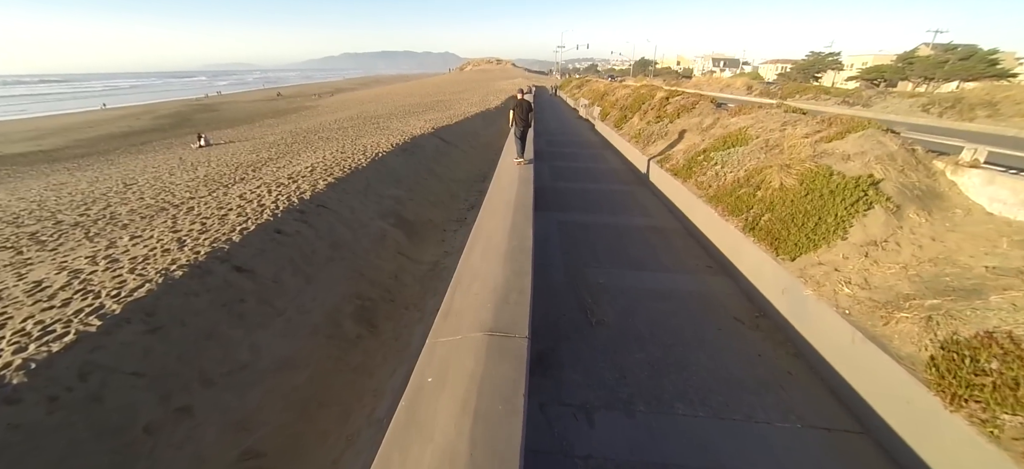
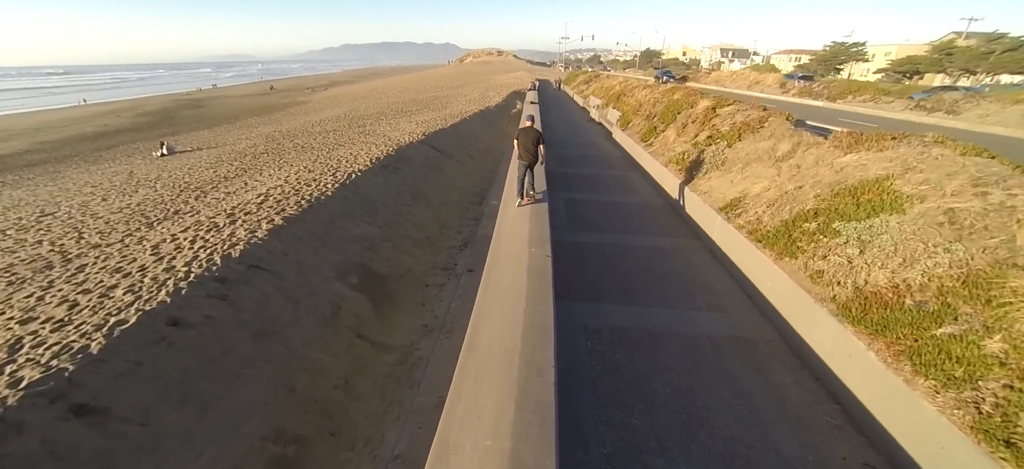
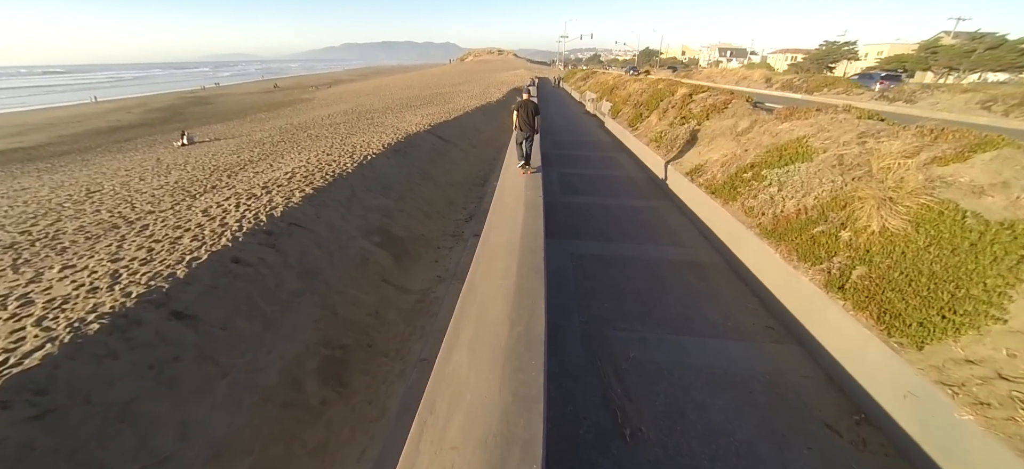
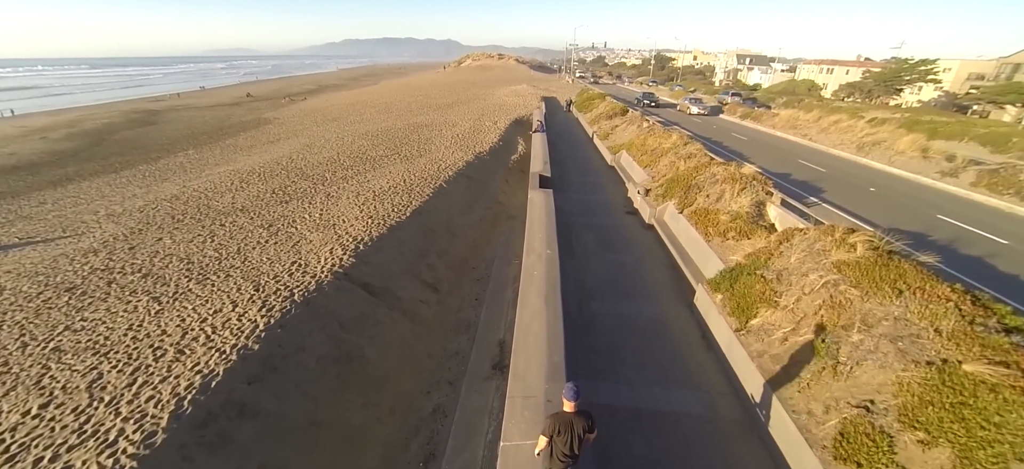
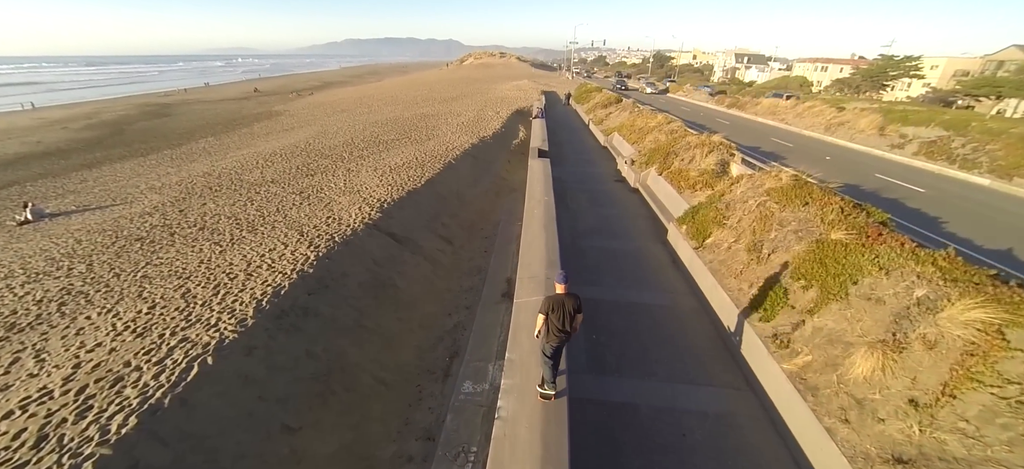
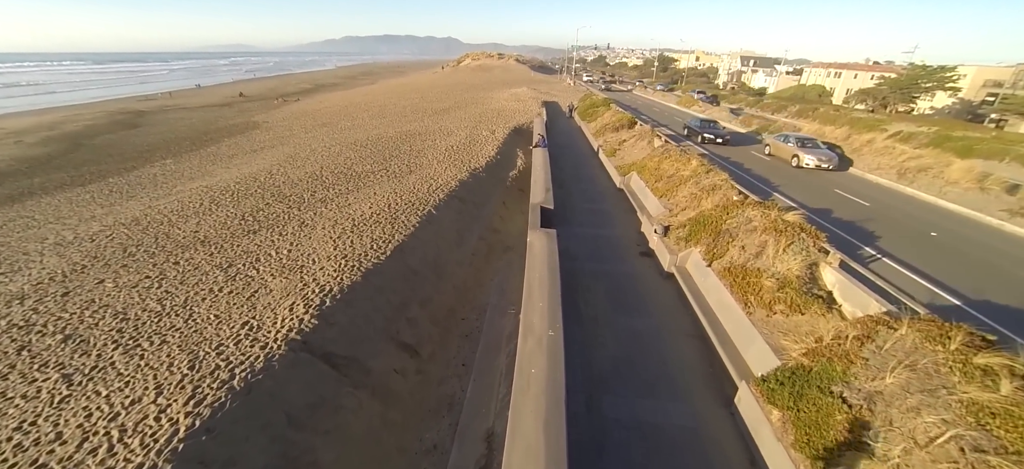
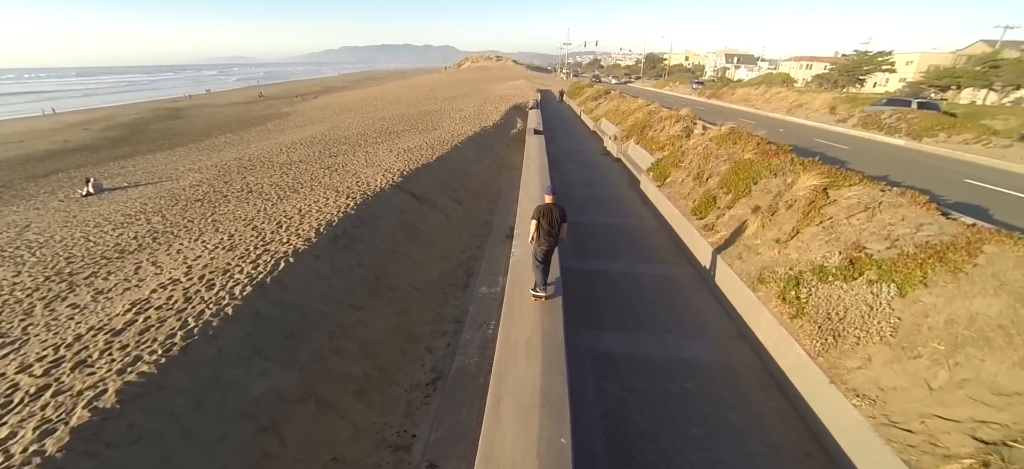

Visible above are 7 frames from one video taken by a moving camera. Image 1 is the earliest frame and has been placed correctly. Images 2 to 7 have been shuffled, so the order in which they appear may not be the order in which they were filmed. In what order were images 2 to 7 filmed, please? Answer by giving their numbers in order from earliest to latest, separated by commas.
3, 2, 7, 5, 4, 6
